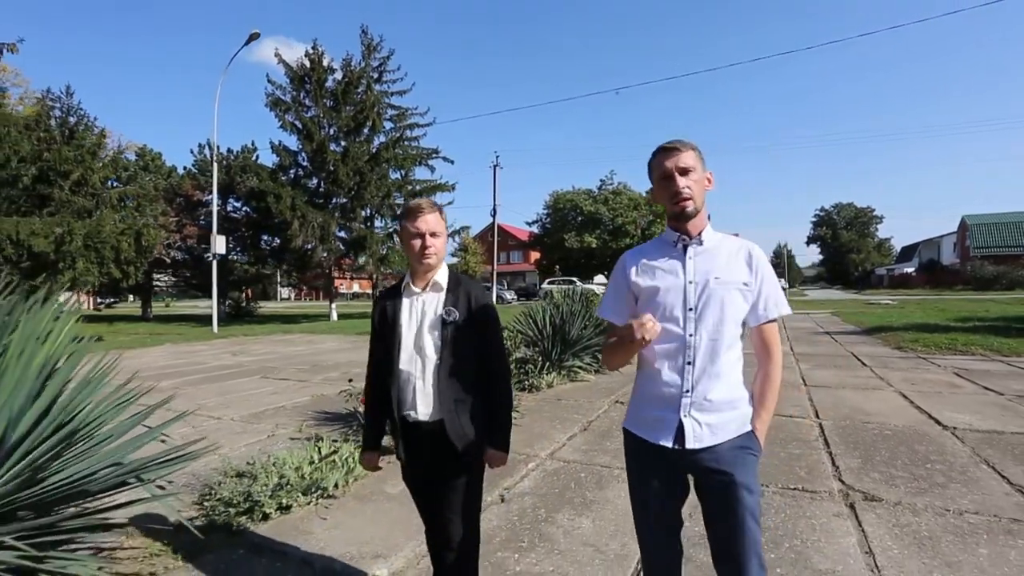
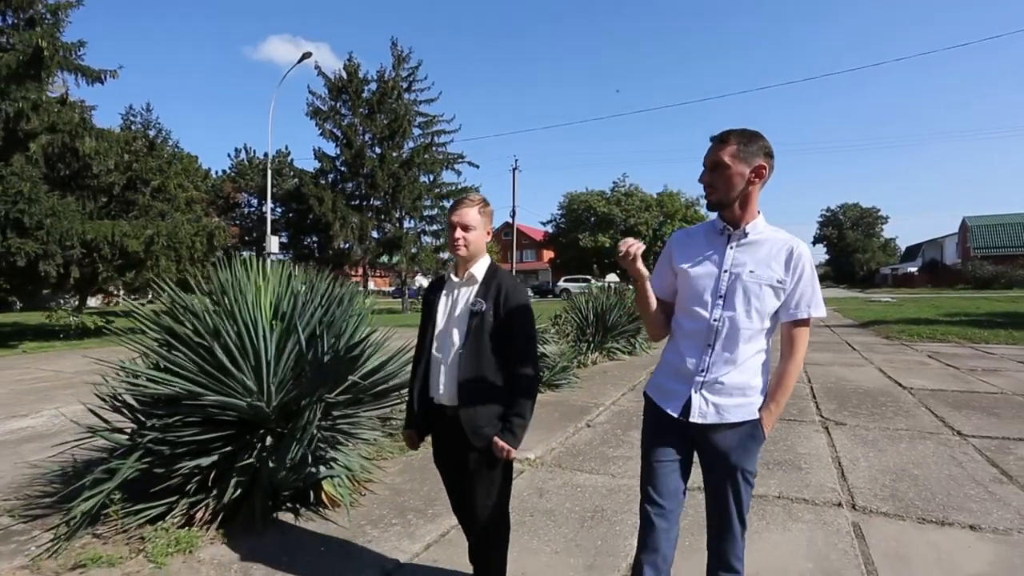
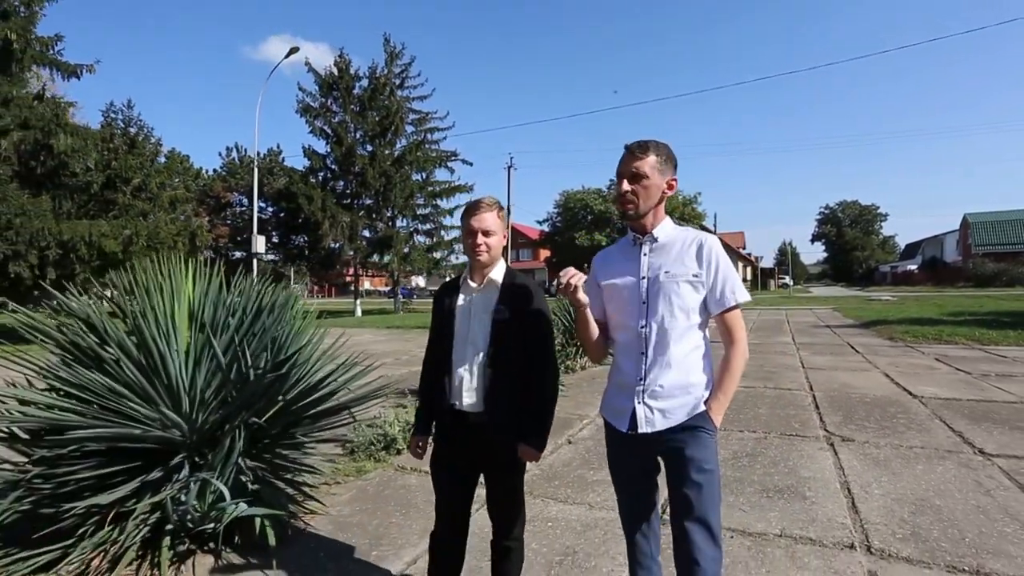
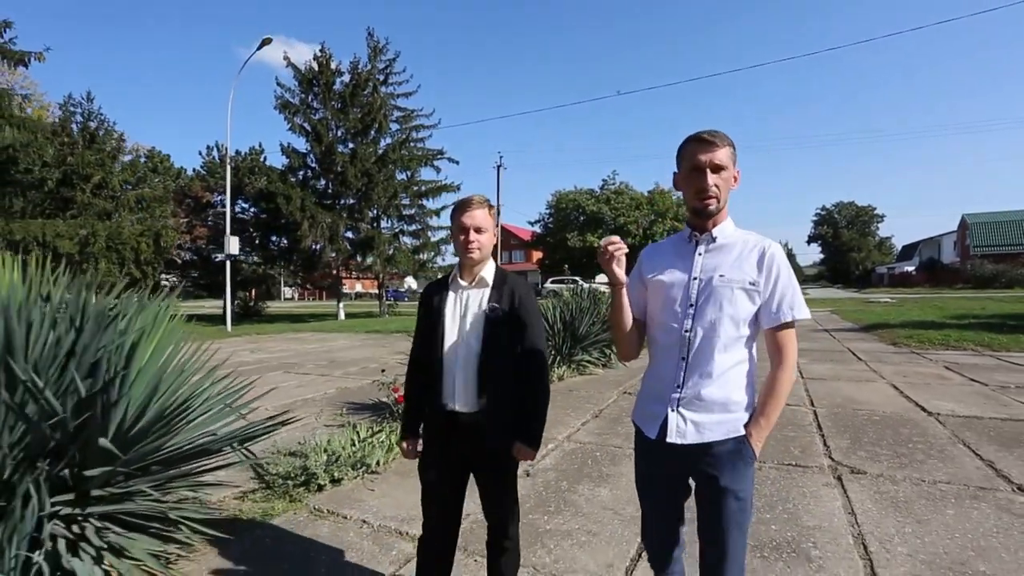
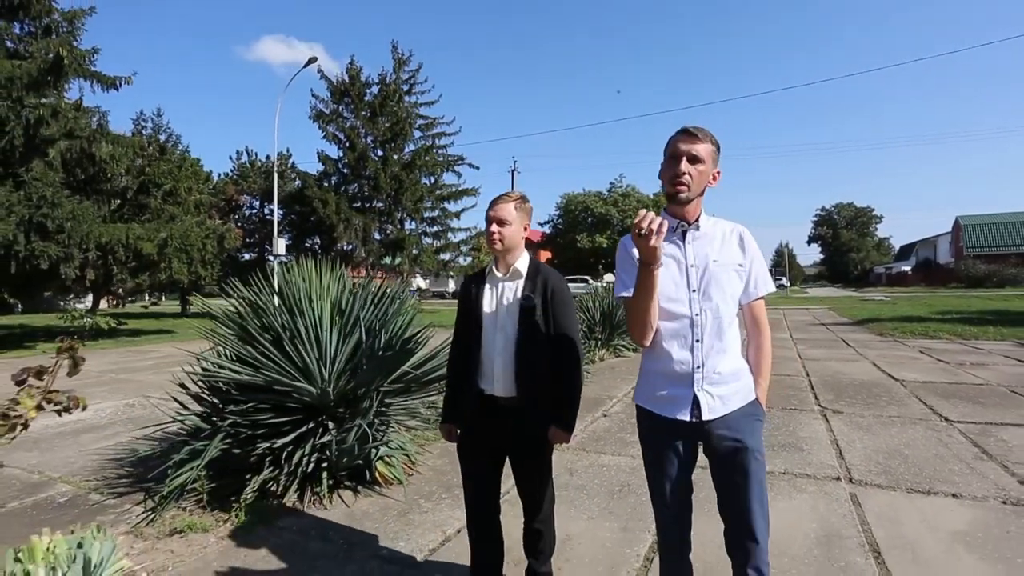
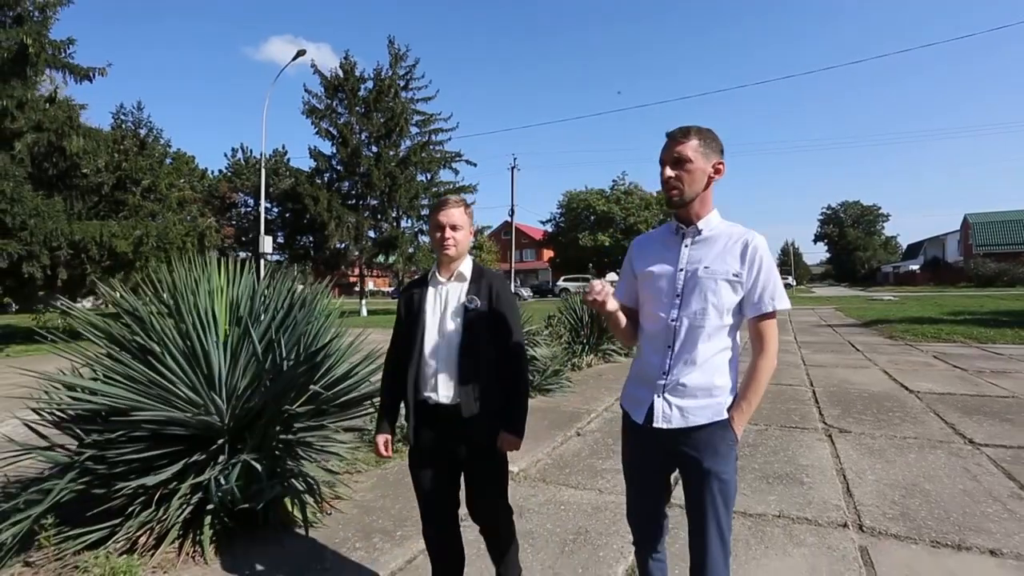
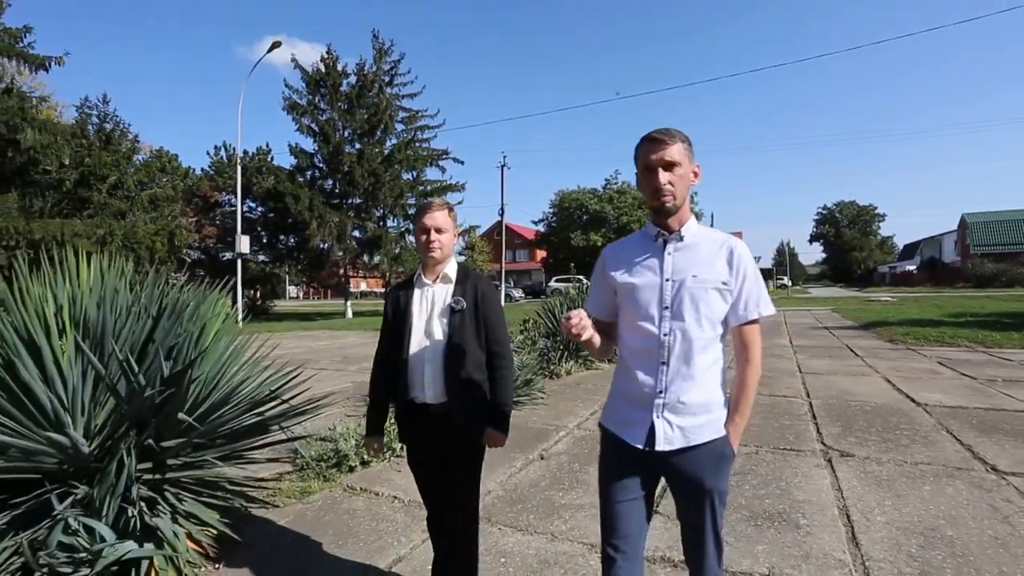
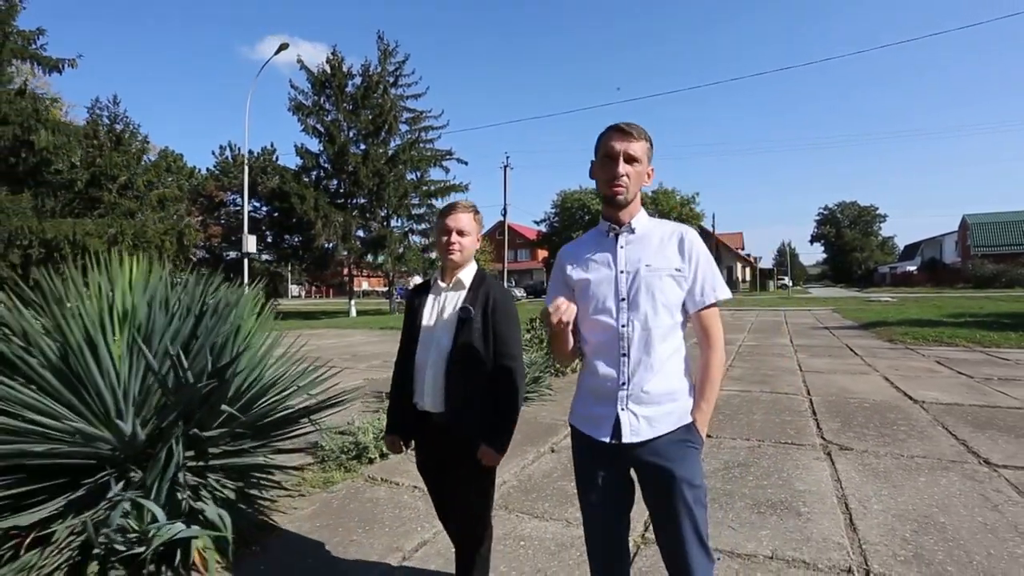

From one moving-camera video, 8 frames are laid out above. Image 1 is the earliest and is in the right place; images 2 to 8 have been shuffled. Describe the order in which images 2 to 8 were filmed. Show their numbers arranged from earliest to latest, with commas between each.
4, 7, 8, 3, 6, 2, 5
